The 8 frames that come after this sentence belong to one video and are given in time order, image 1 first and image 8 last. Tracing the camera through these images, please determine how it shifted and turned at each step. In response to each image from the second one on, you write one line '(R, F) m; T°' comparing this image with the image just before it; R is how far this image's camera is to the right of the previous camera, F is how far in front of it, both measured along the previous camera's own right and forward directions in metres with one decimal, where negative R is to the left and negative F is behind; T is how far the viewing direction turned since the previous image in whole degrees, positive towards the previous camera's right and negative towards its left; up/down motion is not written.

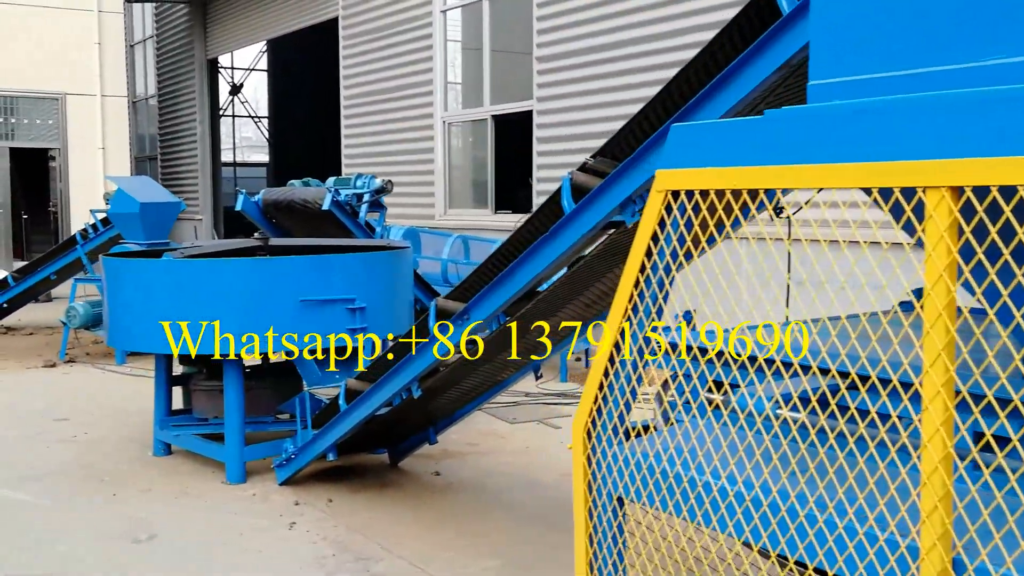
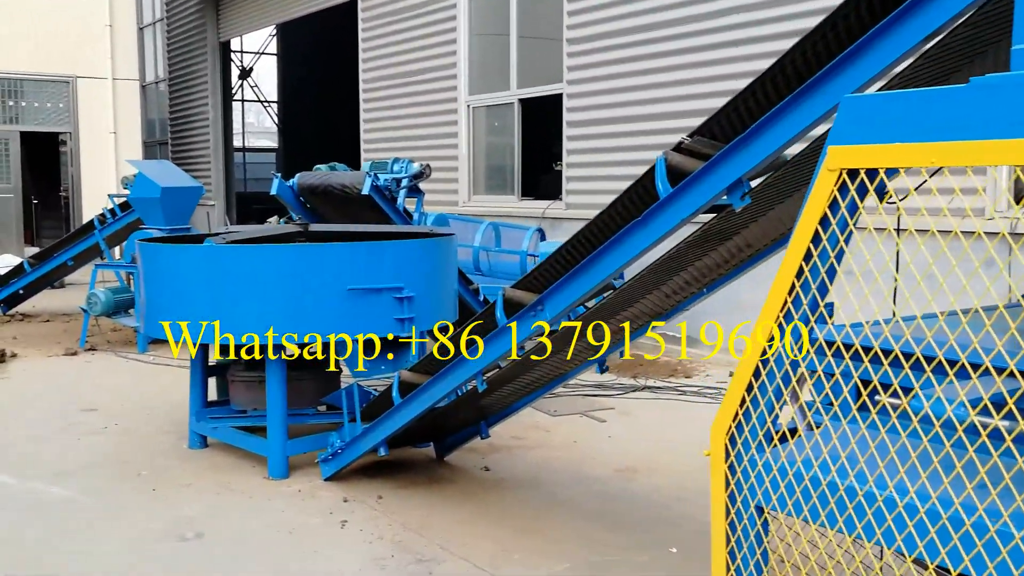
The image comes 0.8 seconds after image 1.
(-0.2, +0.2) m; 0°
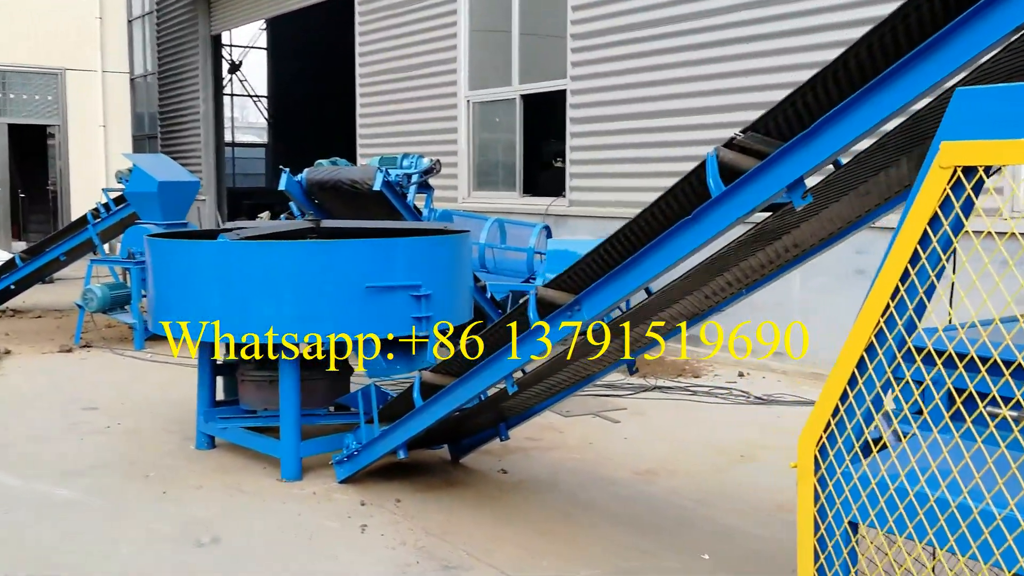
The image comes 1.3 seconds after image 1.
(-0.2, +0.1) m; +1°
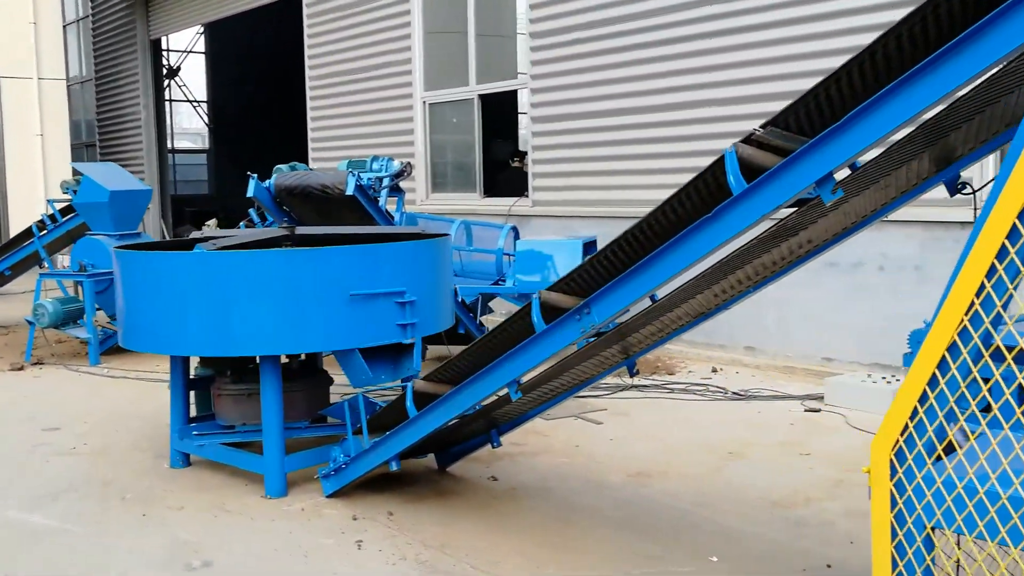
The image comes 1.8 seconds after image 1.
(-0.2, +0.1) m; +3°
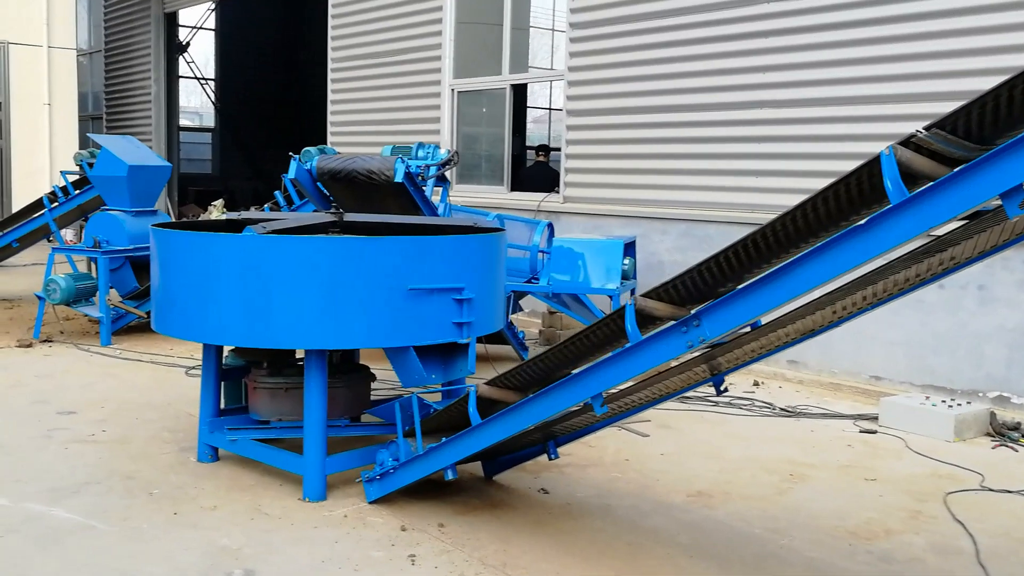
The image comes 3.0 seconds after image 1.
(-0.3, +0.3) m; +1°
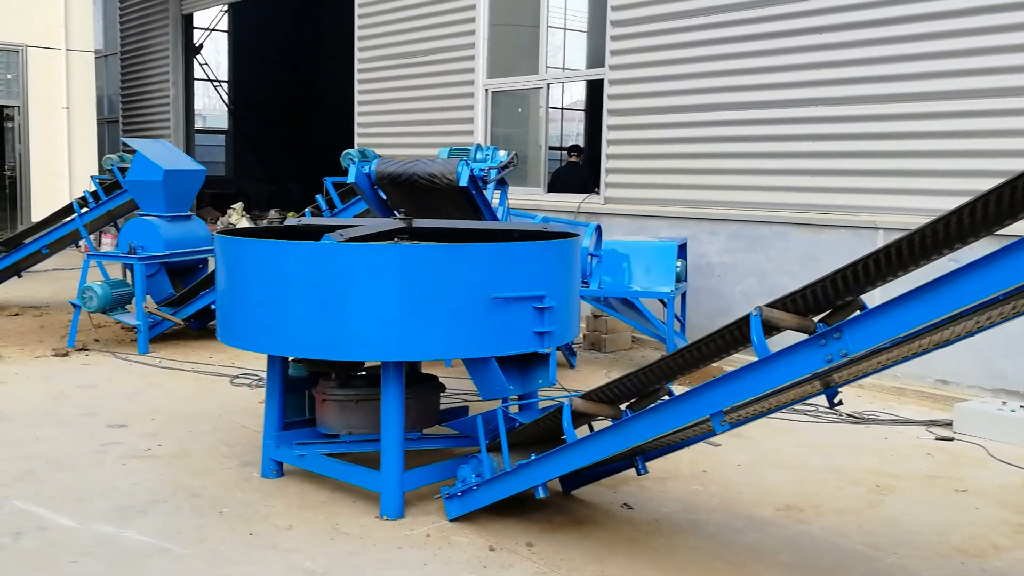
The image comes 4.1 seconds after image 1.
(-0.3, +0.2) m; 0°
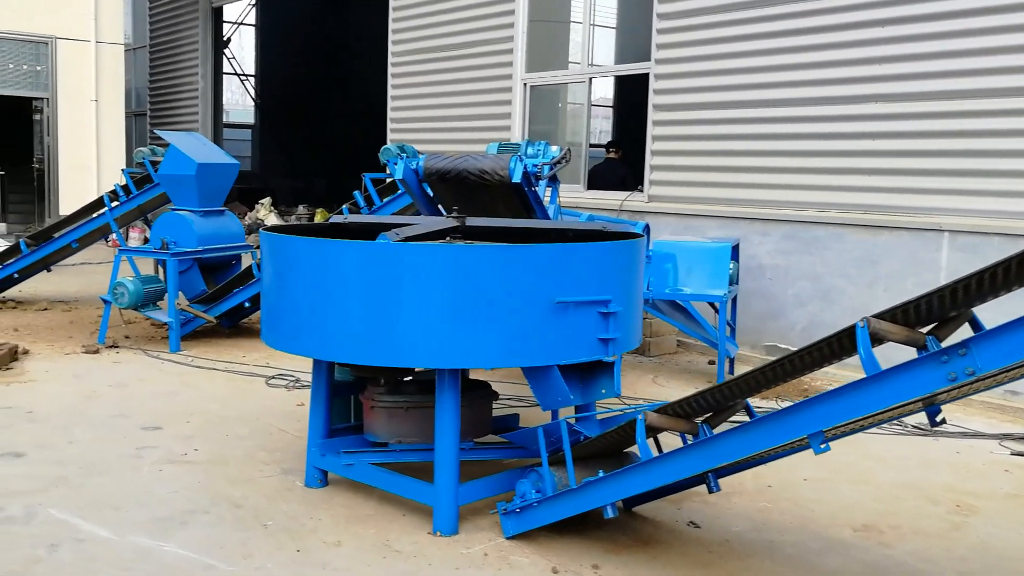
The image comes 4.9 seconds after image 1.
(-0.2, +0.2) m; -1°
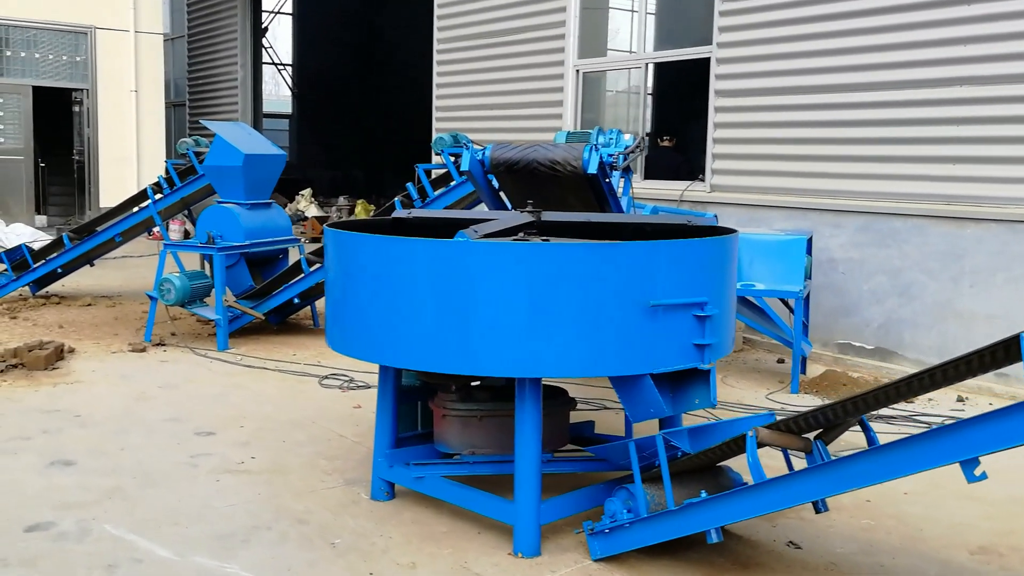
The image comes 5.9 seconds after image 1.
(-0.2, +0.3) m; -2°
